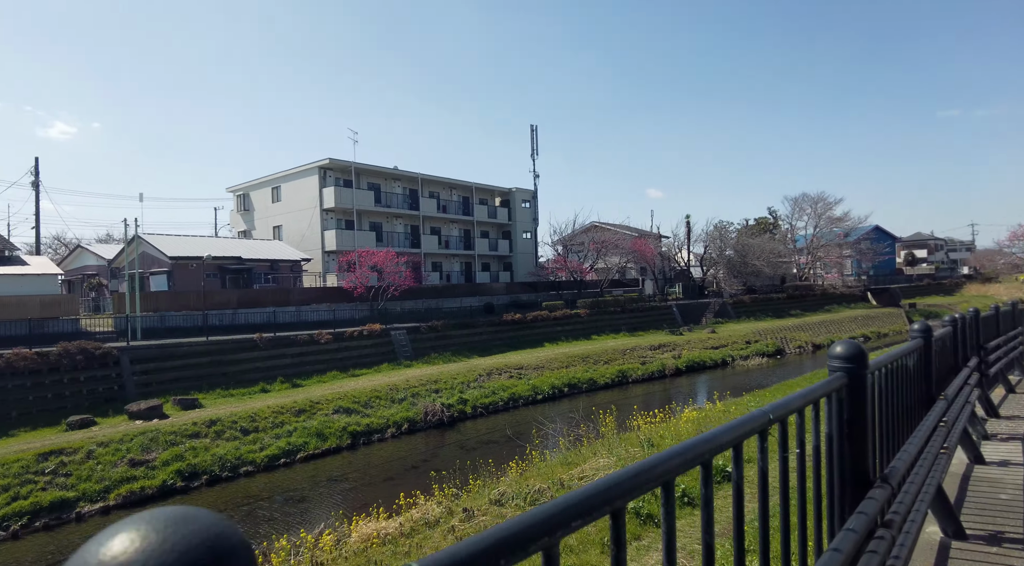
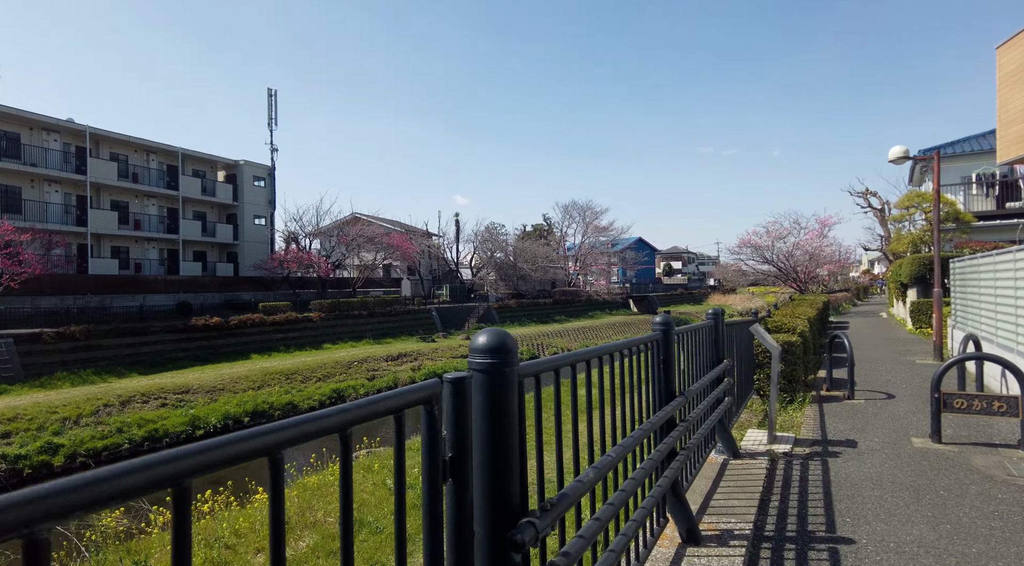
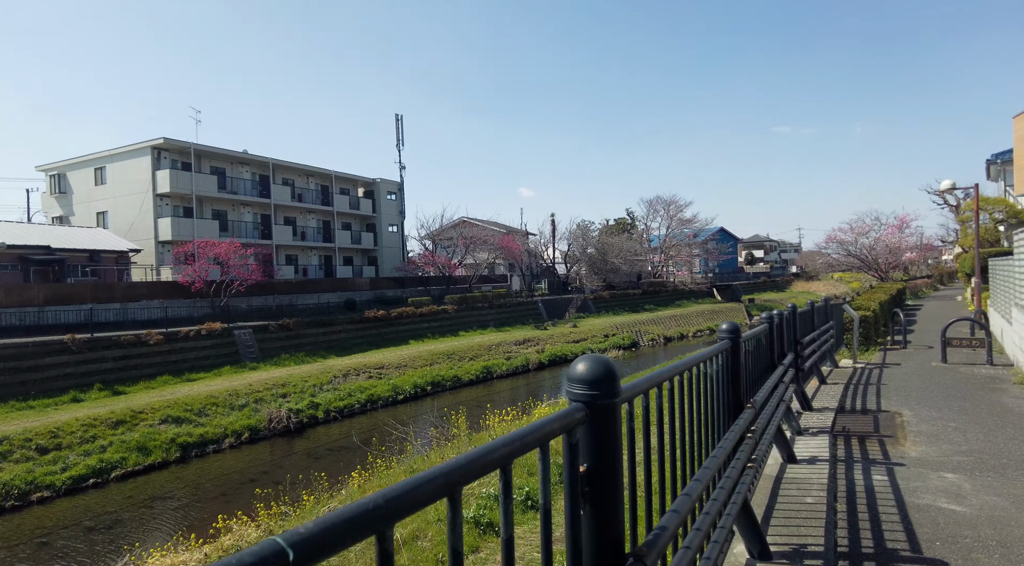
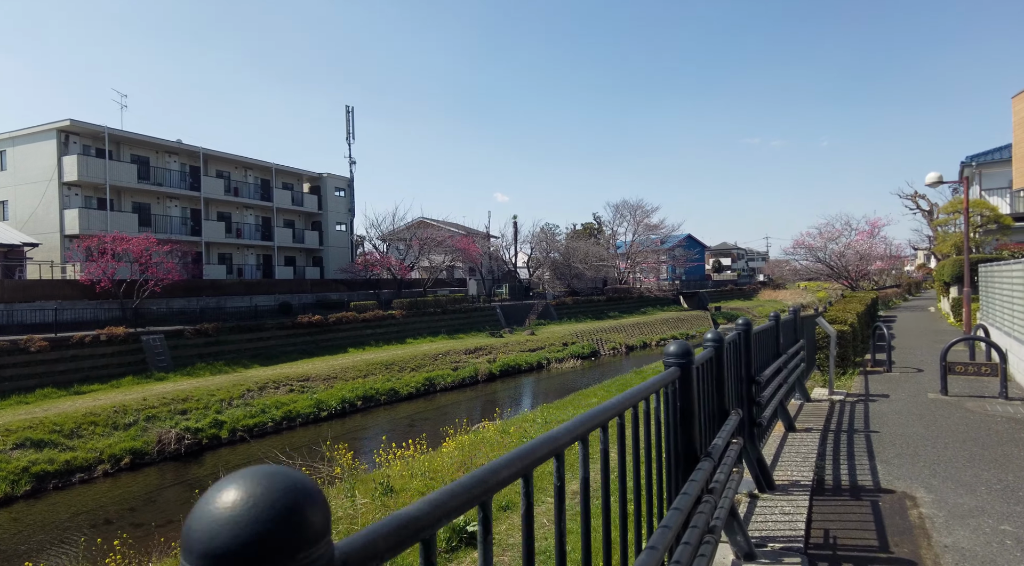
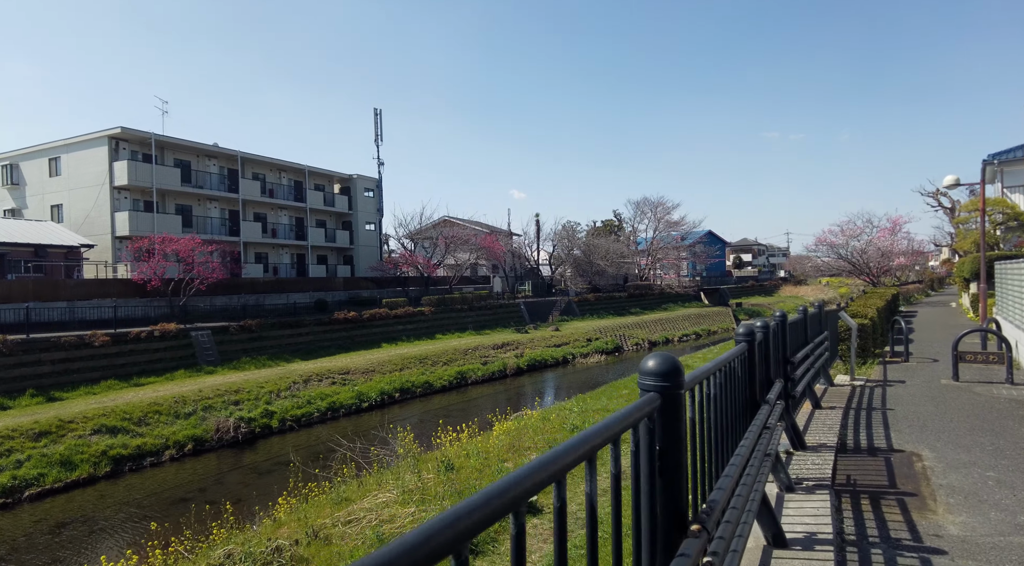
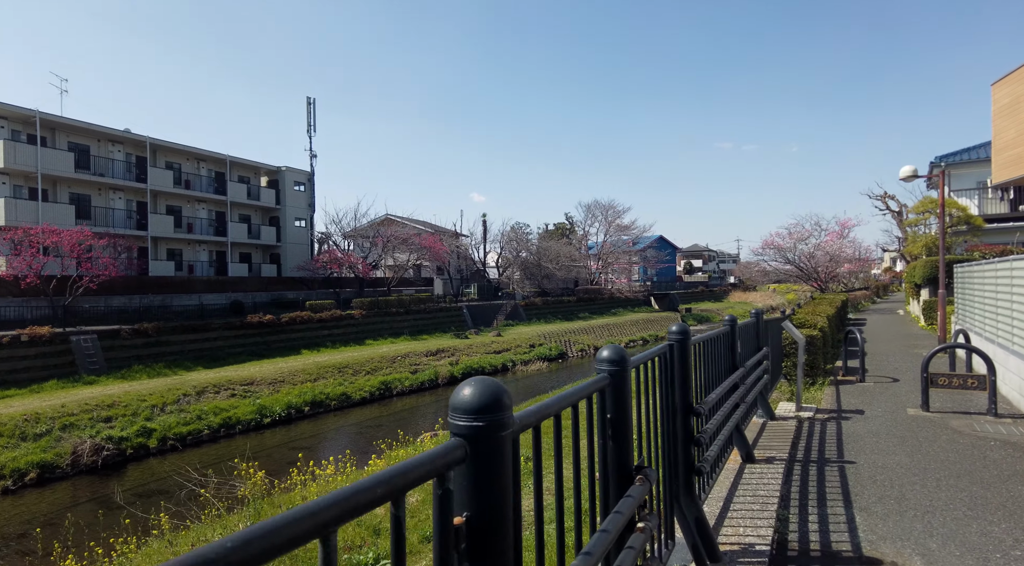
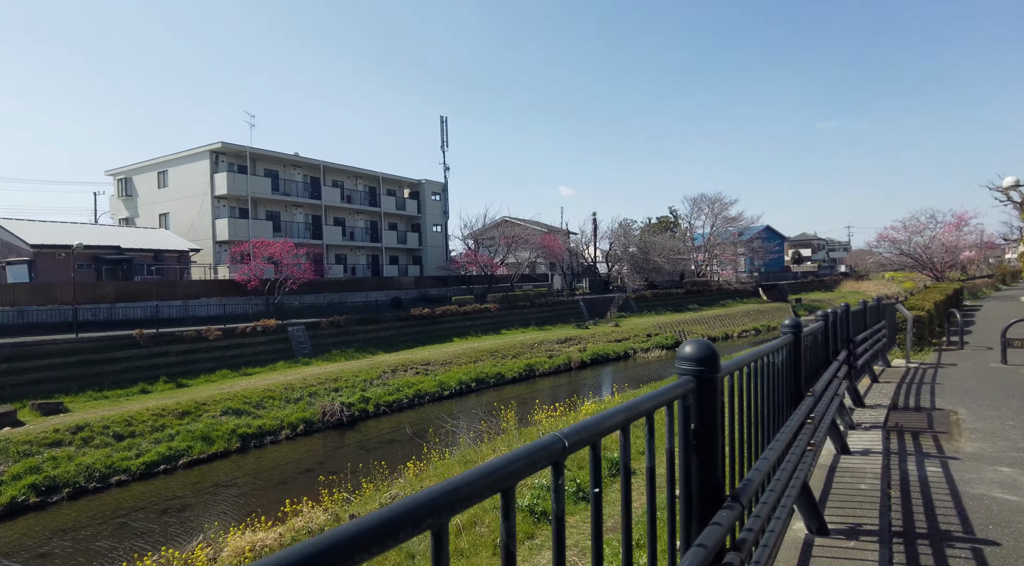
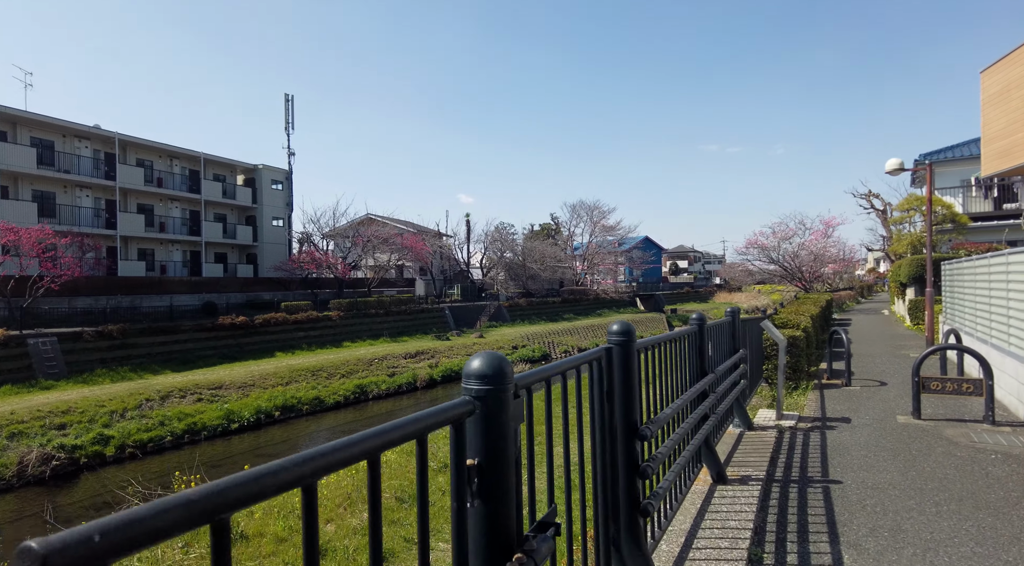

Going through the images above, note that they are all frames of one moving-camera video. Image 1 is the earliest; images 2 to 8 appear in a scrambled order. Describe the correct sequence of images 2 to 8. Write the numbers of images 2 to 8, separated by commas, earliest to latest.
7, 3, 5, 4, 6, 8, 2
